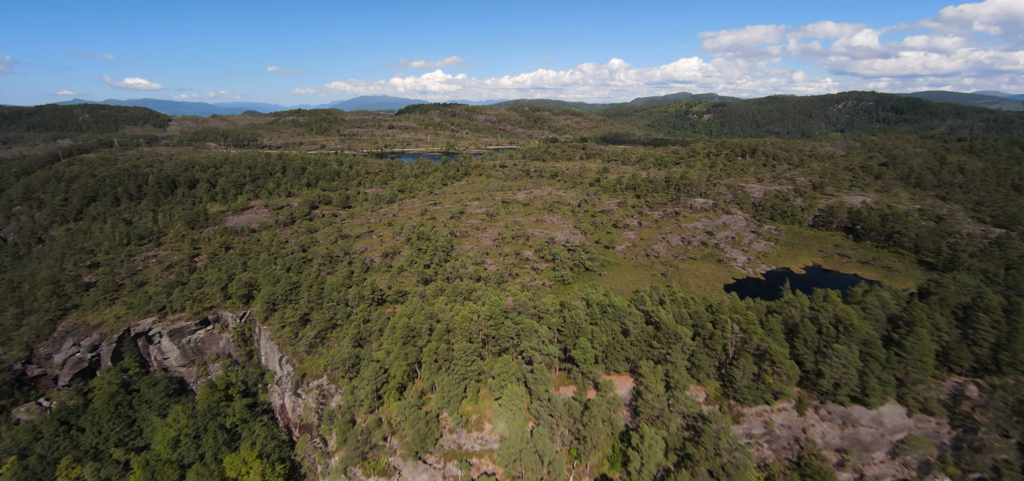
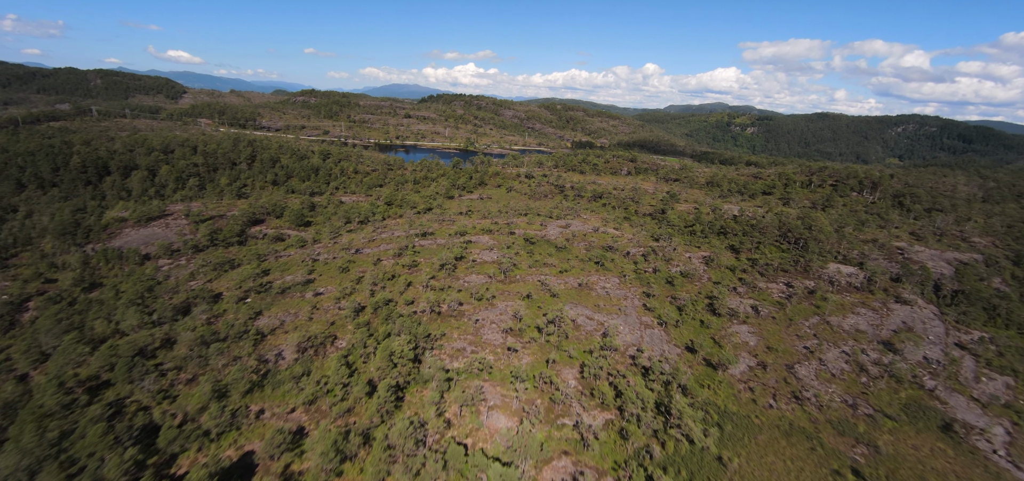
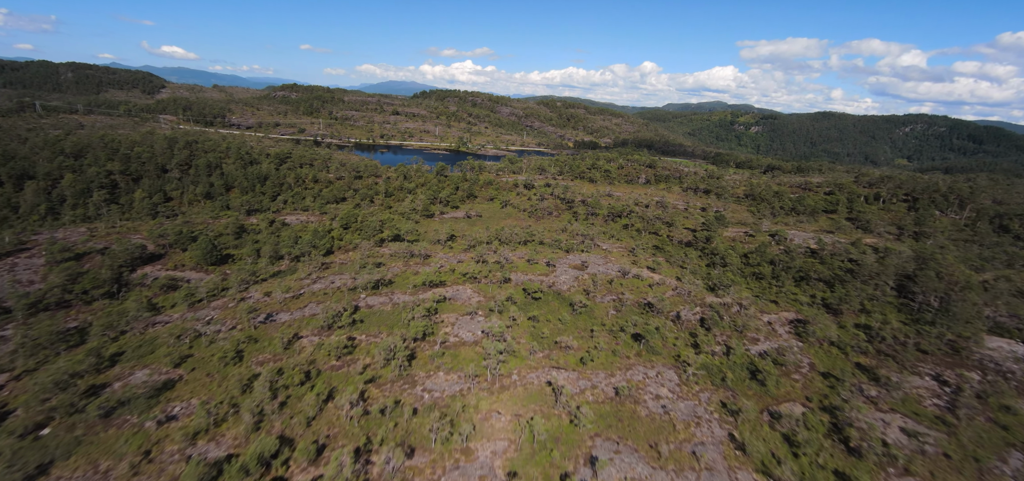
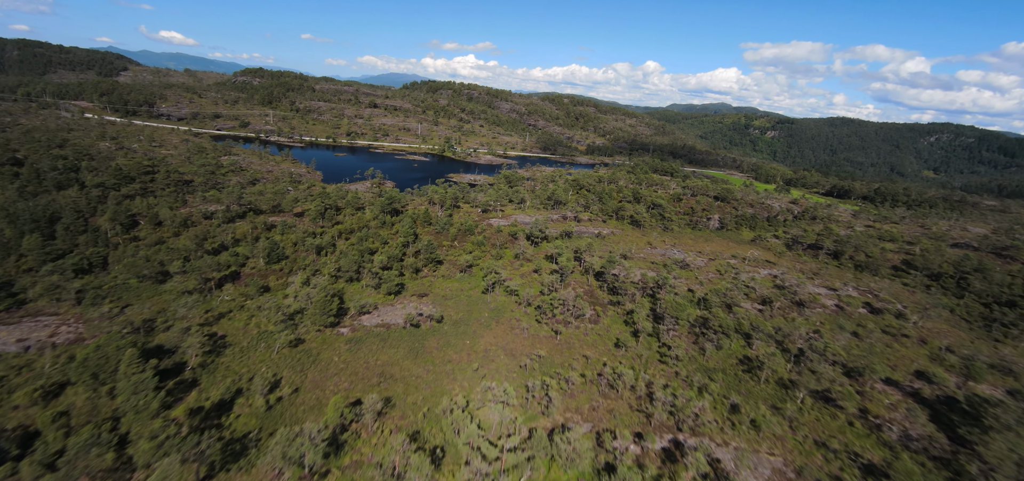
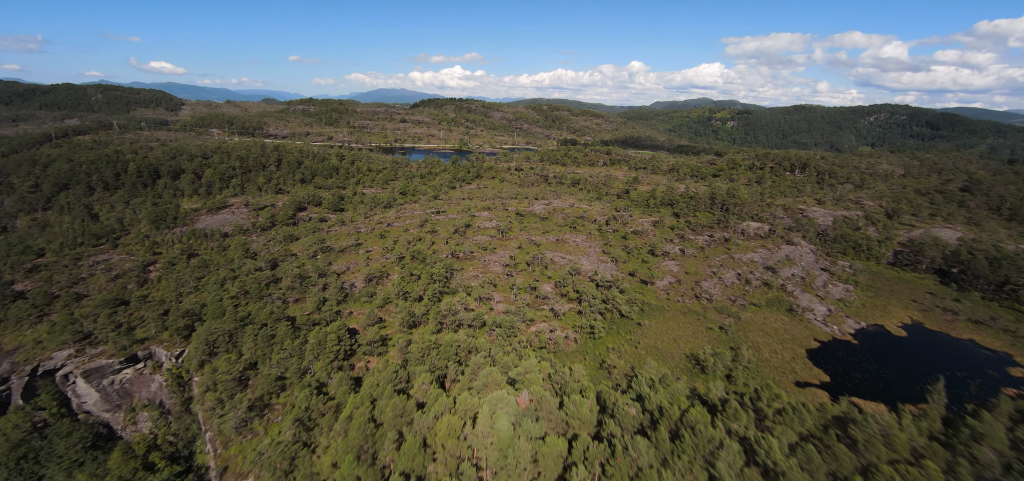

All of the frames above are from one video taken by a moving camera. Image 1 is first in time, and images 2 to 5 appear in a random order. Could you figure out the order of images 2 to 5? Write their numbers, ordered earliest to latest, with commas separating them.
5, 2, 3, 4
